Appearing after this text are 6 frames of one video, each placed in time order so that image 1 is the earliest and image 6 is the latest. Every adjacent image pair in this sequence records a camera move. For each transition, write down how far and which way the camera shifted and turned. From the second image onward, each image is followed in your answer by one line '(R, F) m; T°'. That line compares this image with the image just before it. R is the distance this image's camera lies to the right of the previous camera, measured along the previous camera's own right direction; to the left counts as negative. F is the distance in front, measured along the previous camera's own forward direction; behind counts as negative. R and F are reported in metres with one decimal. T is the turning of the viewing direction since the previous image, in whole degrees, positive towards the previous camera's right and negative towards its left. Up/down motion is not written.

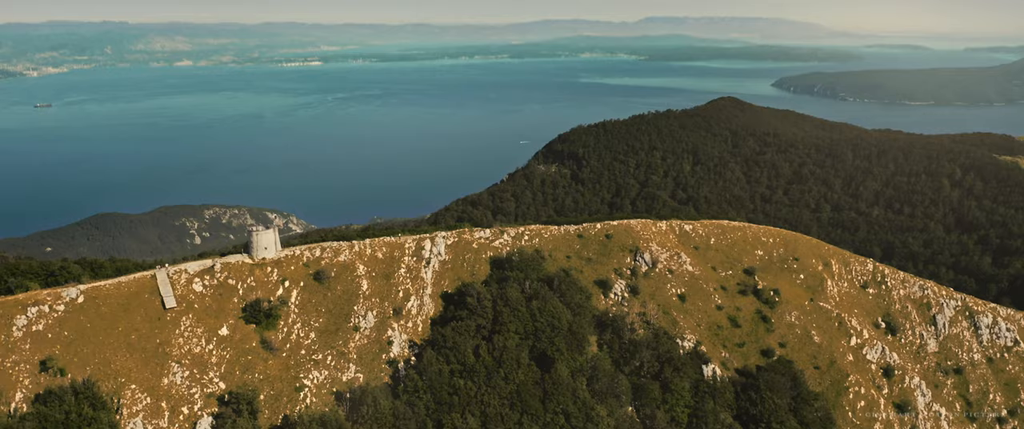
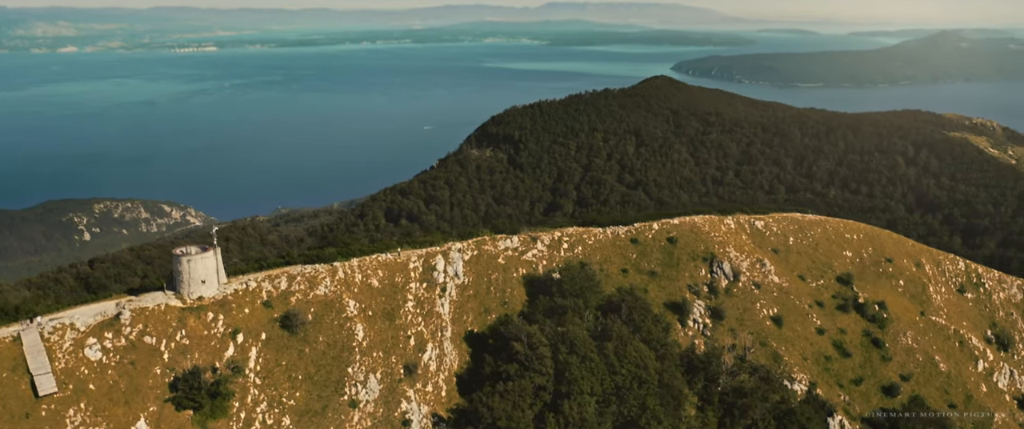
(-6.6, +17.3) m; +6°
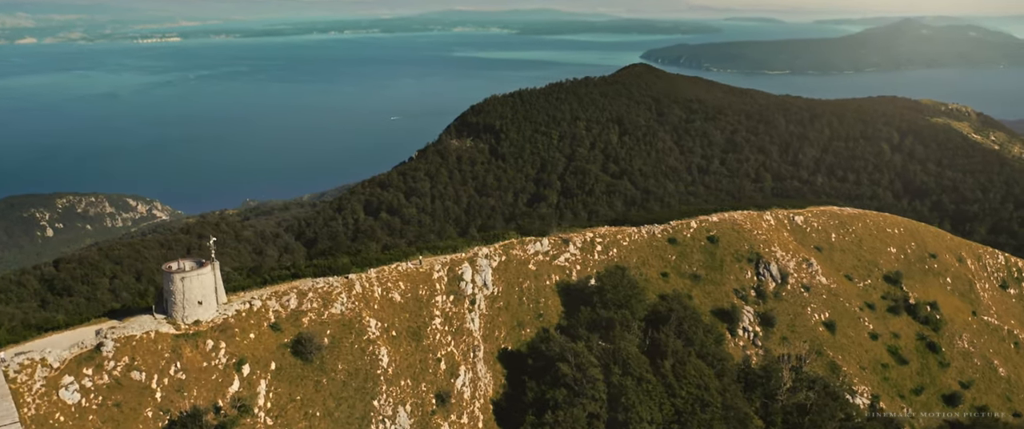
(-2.7, +4.6) m; +2°
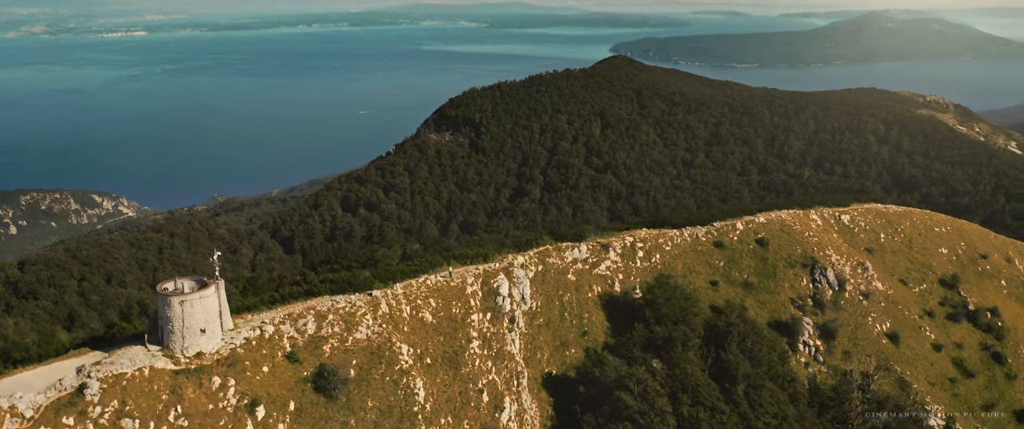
(-2.6, +4.4) m; +2°
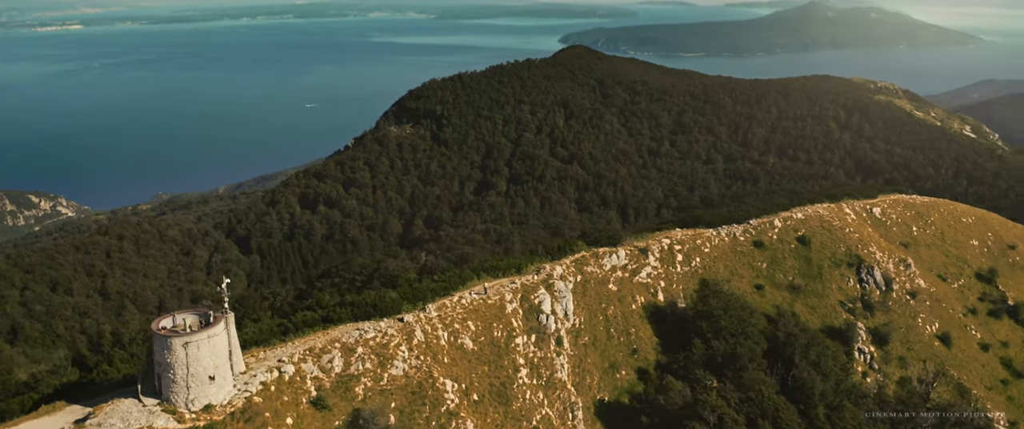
(-2.9, +3.6) m; +3°
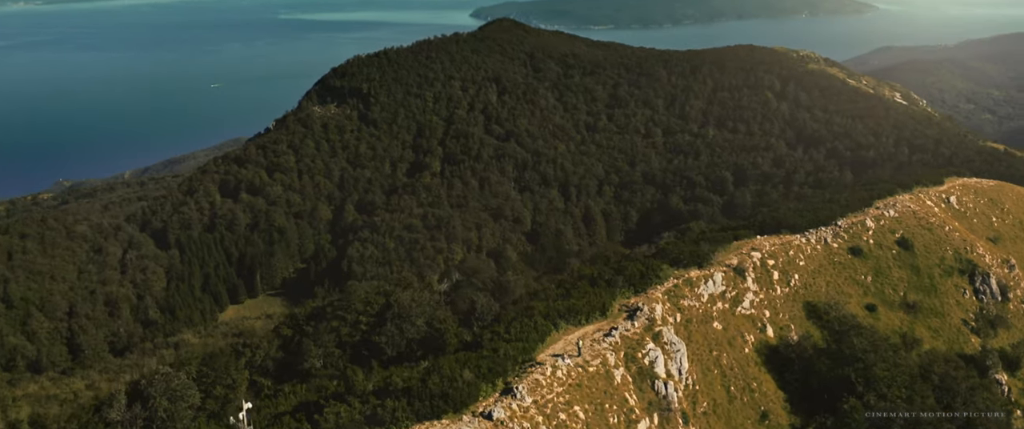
(-4.0, +7.7) m; +6°
